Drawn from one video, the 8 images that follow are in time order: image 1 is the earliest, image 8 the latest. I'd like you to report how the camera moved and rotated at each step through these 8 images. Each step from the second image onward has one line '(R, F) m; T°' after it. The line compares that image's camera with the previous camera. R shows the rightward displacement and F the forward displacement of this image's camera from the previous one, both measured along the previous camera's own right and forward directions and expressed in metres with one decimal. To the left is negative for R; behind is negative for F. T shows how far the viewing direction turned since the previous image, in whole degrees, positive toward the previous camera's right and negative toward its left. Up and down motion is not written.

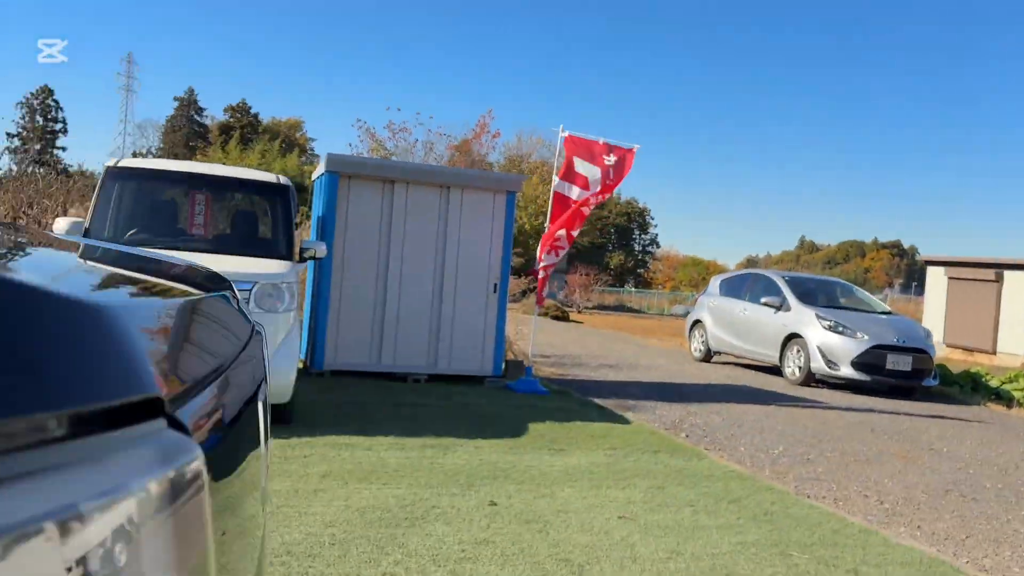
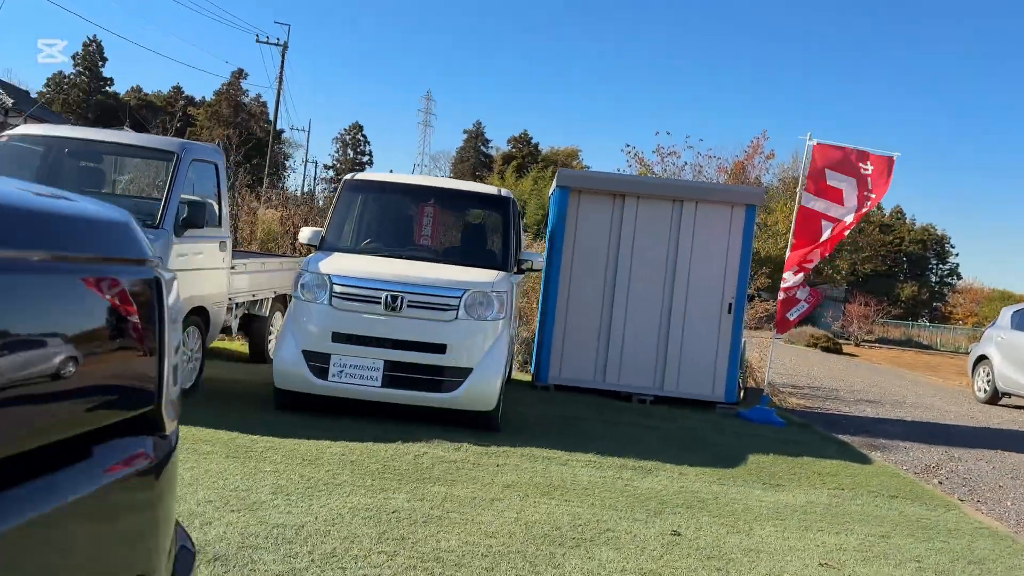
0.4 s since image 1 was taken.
(+0.4, +0.3) m; -17°
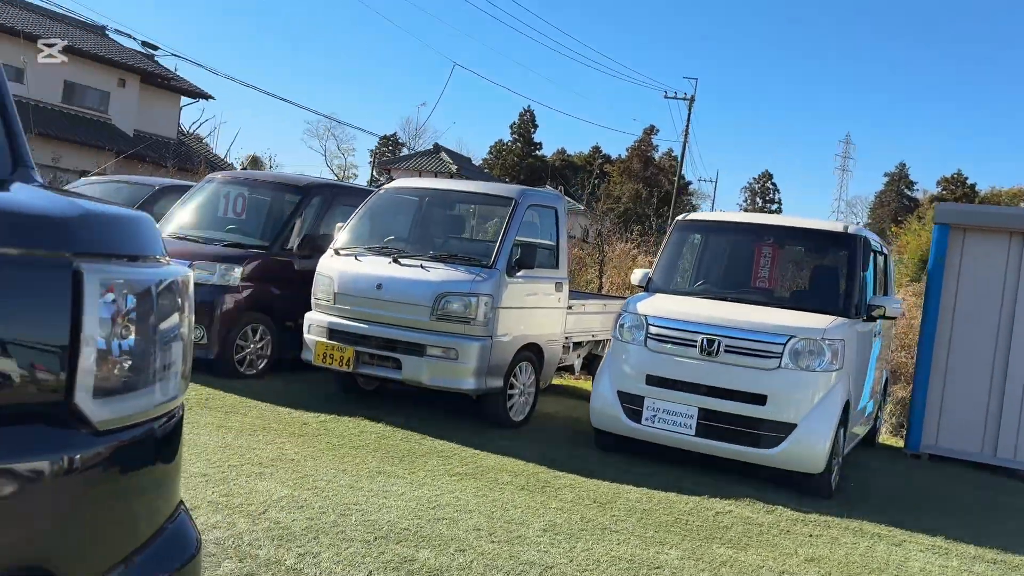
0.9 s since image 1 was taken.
(+0.5, +0.3) m; -26°
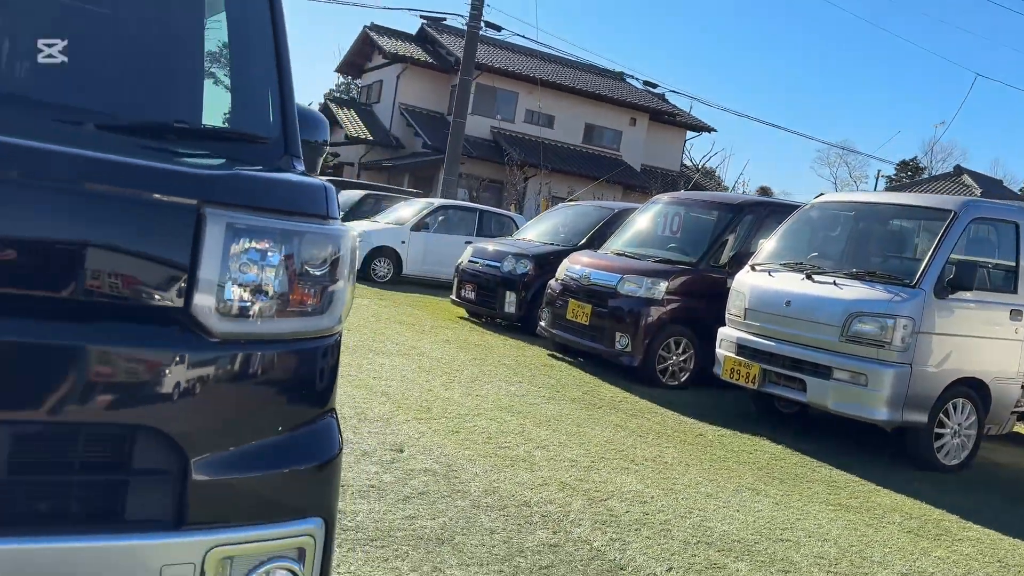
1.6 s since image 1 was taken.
(+0.6, +0.1) m; -32°
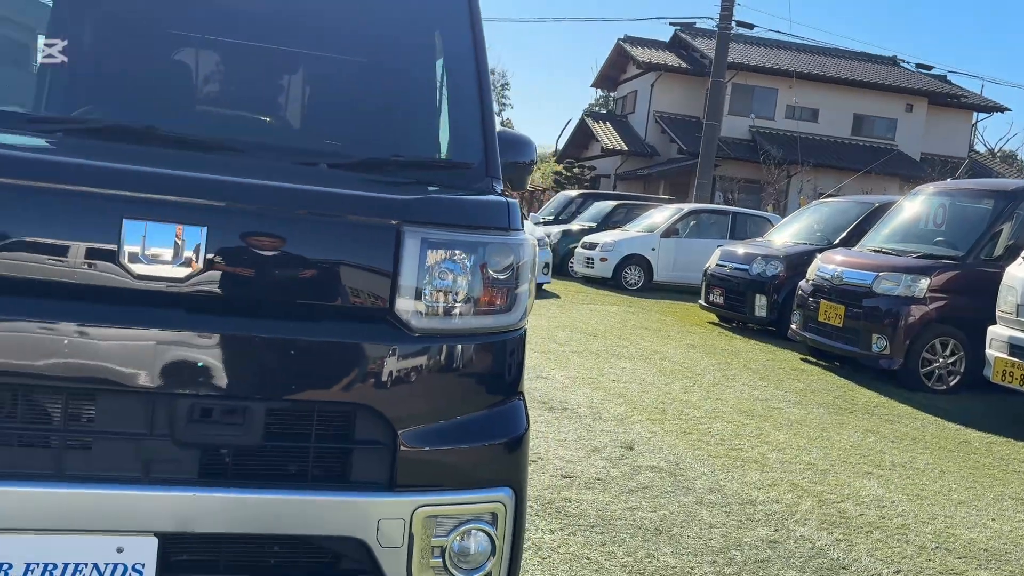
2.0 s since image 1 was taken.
(+0.2, -0.2) m; -17°
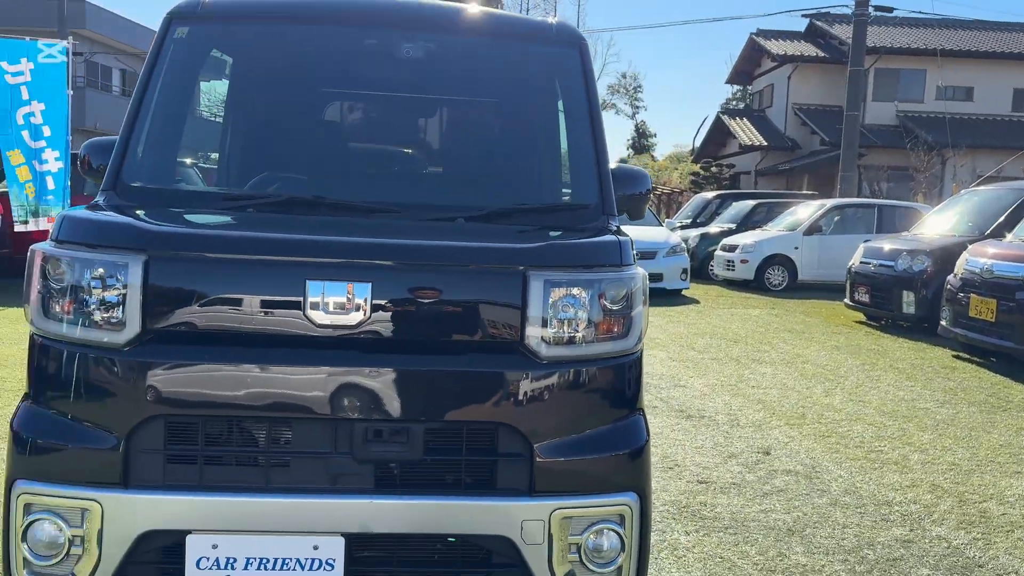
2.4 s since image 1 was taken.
(+0.1, -0.3) m; -9°
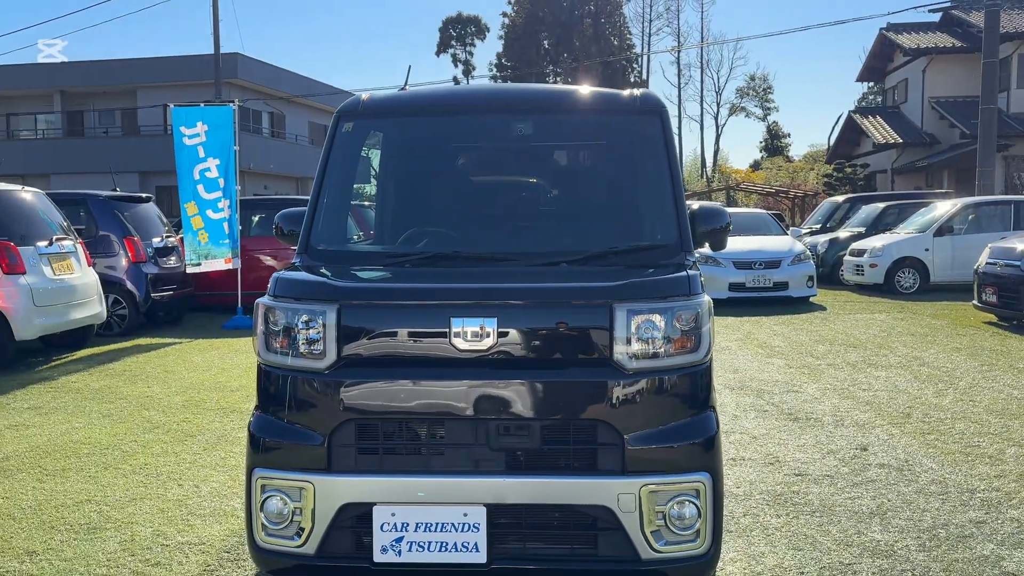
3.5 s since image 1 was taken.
(+0.1, -0.6) m; -9°
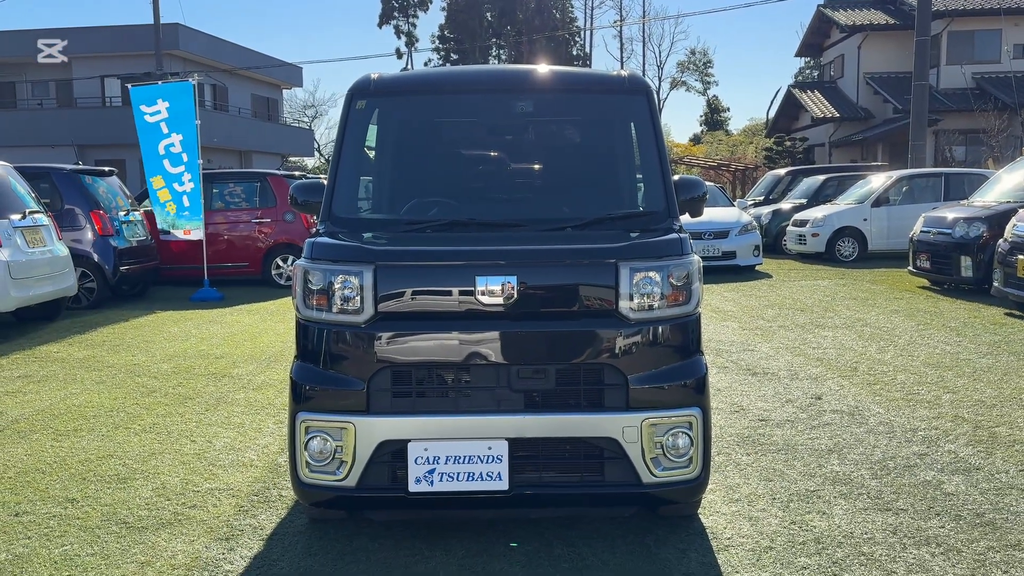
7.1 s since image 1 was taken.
(-0.3, -0.3) m; +4°
